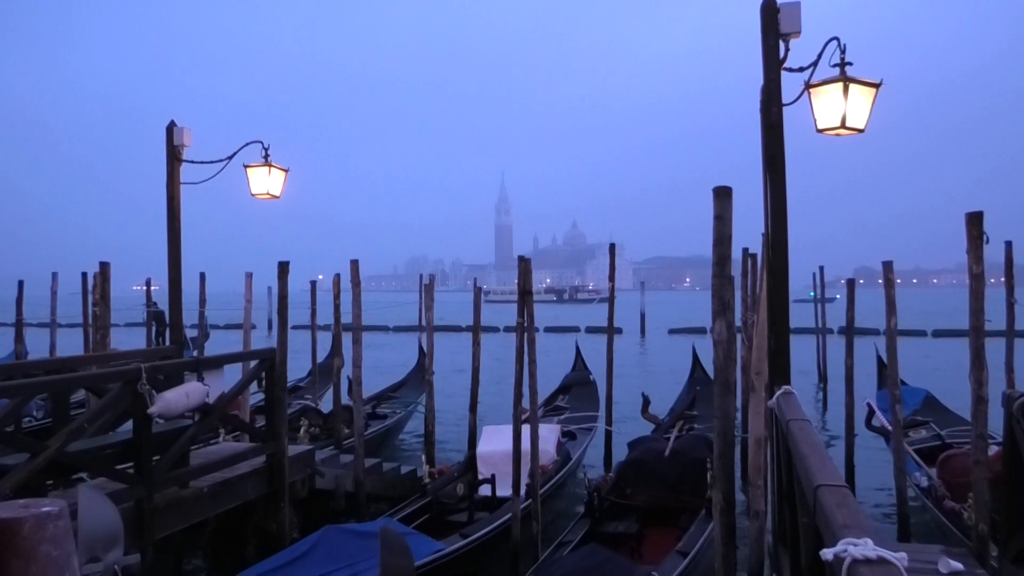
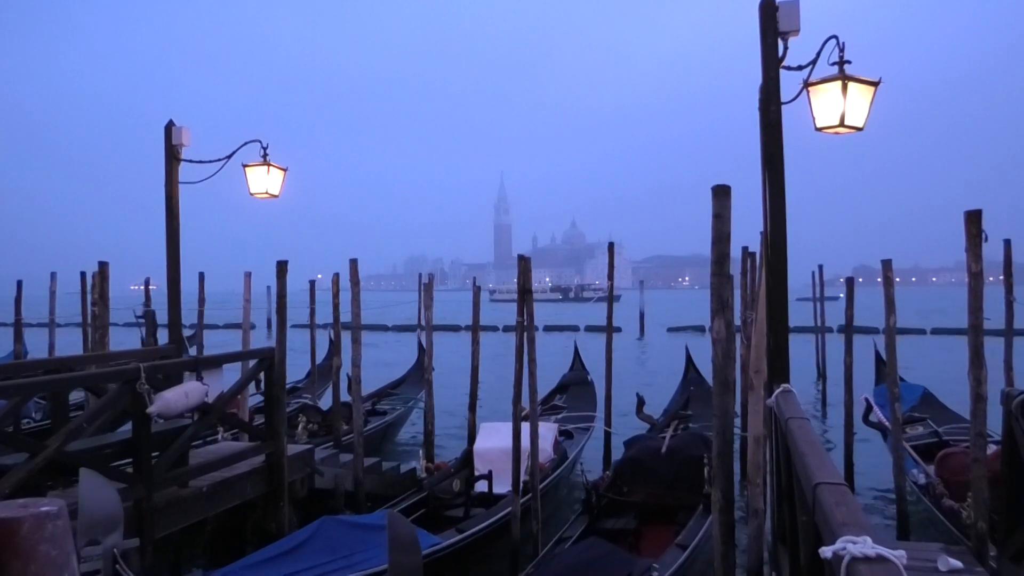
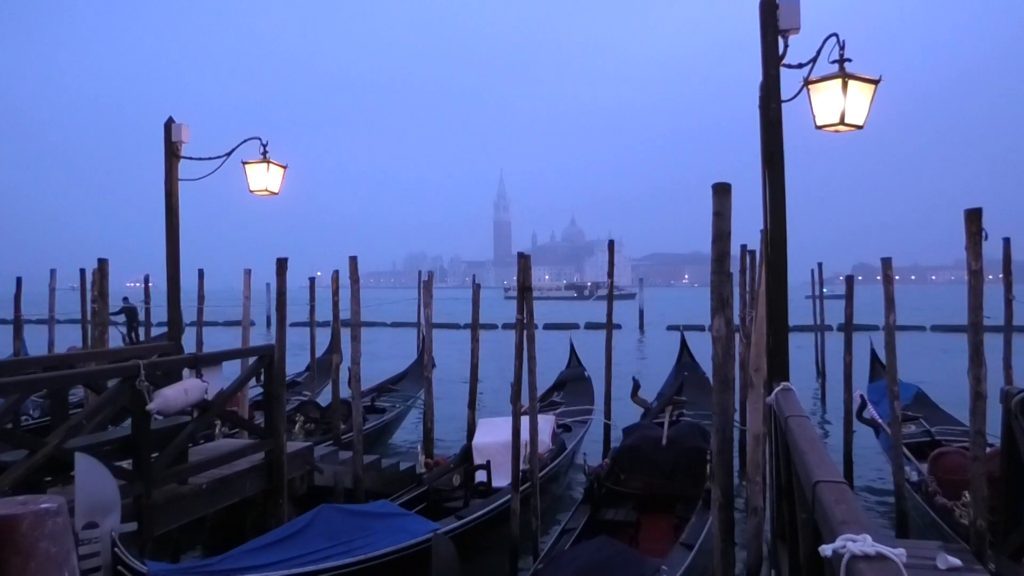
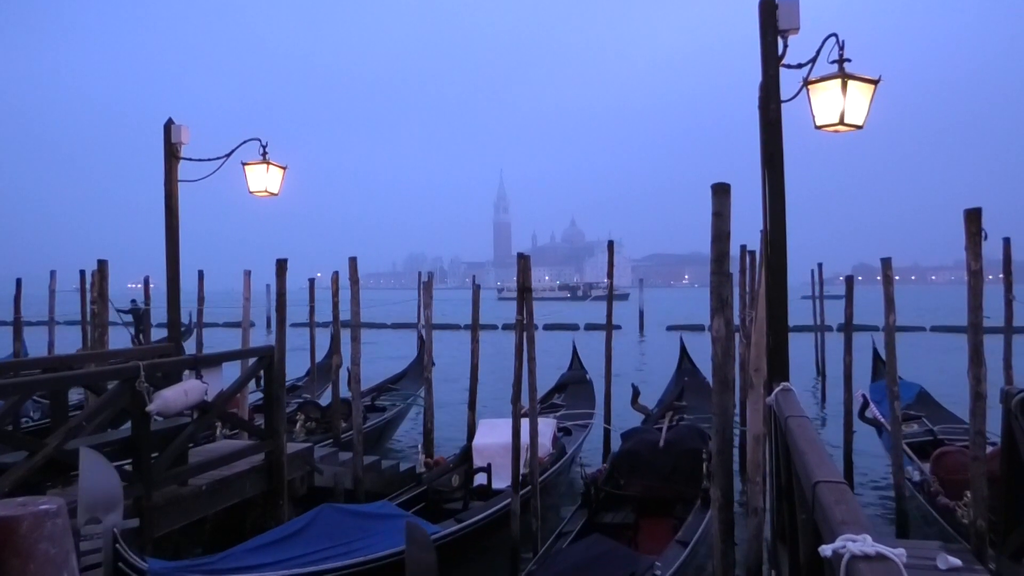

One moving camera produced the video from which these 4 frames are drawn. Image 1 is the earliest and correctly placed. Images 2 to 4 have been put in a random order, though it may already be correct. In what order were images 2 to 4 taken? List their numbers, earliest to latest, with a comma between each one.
2, 4, 3
